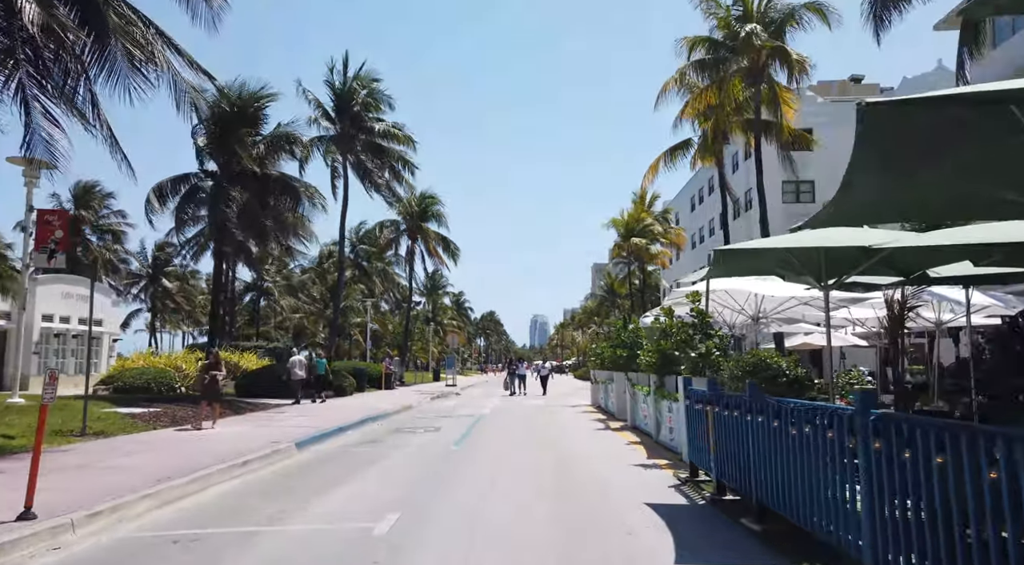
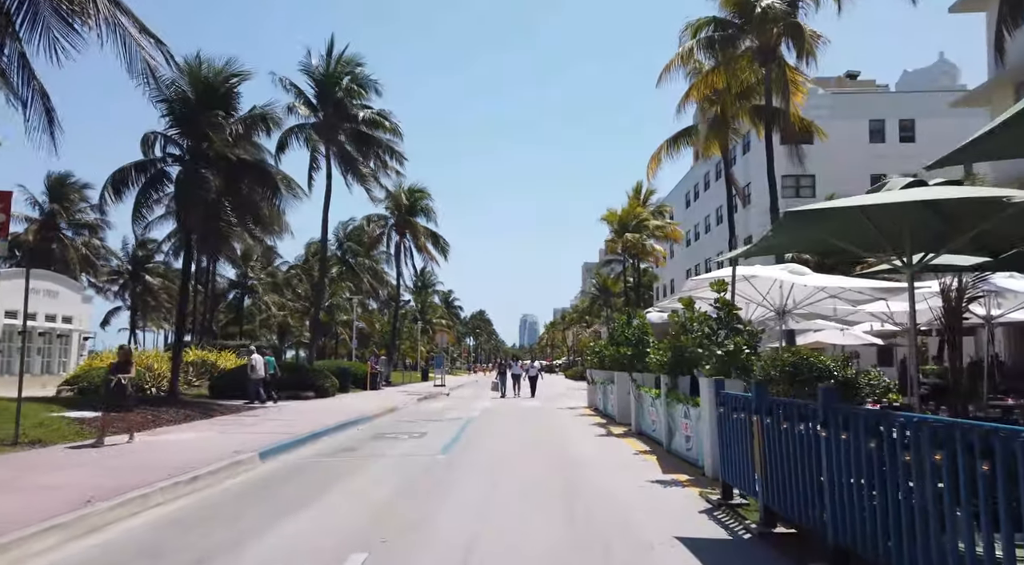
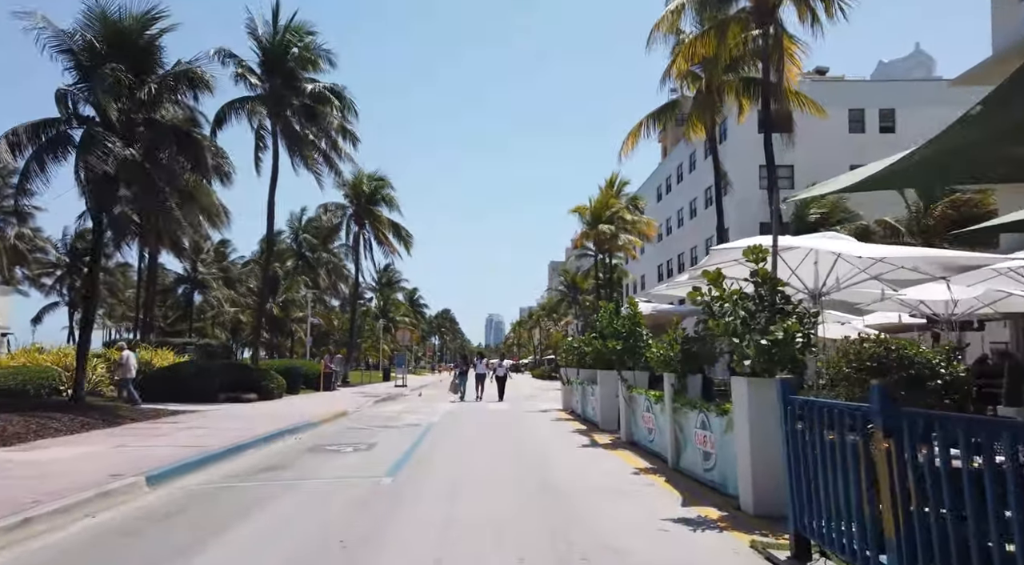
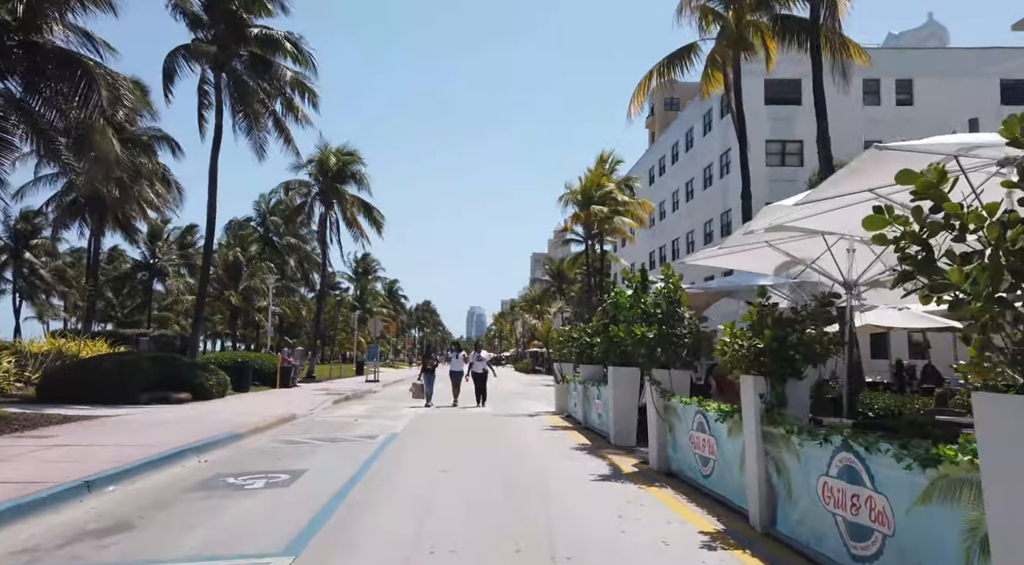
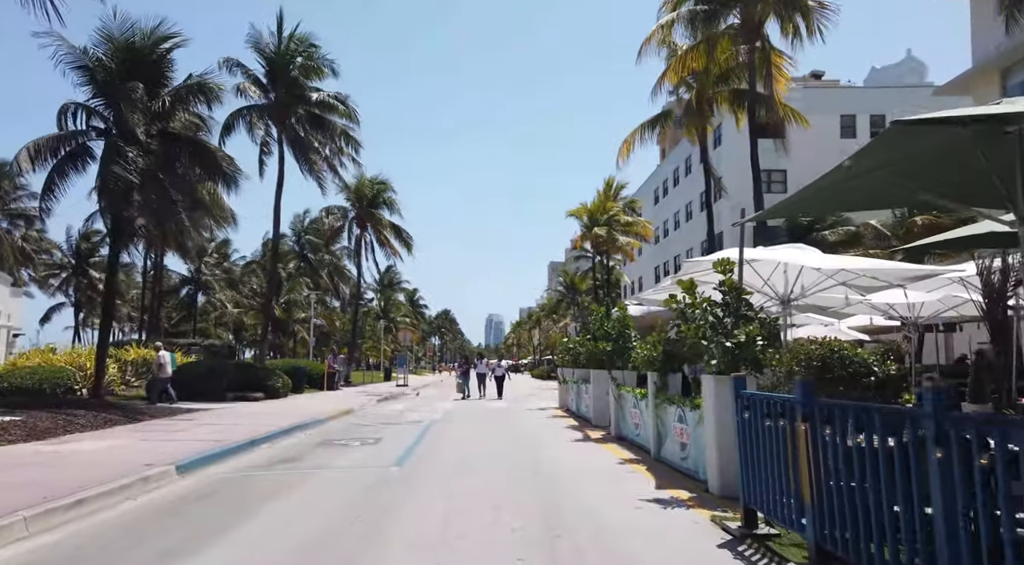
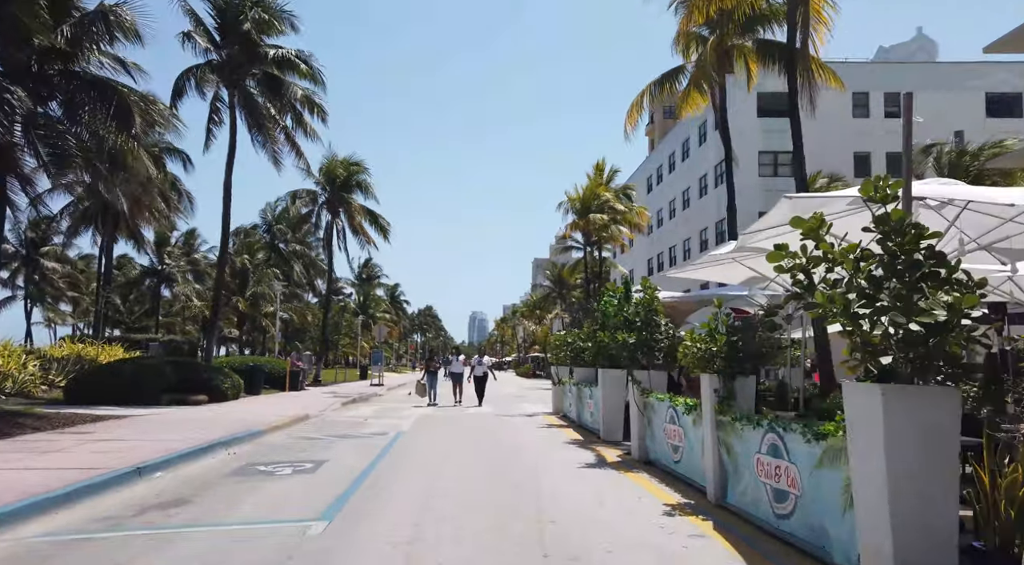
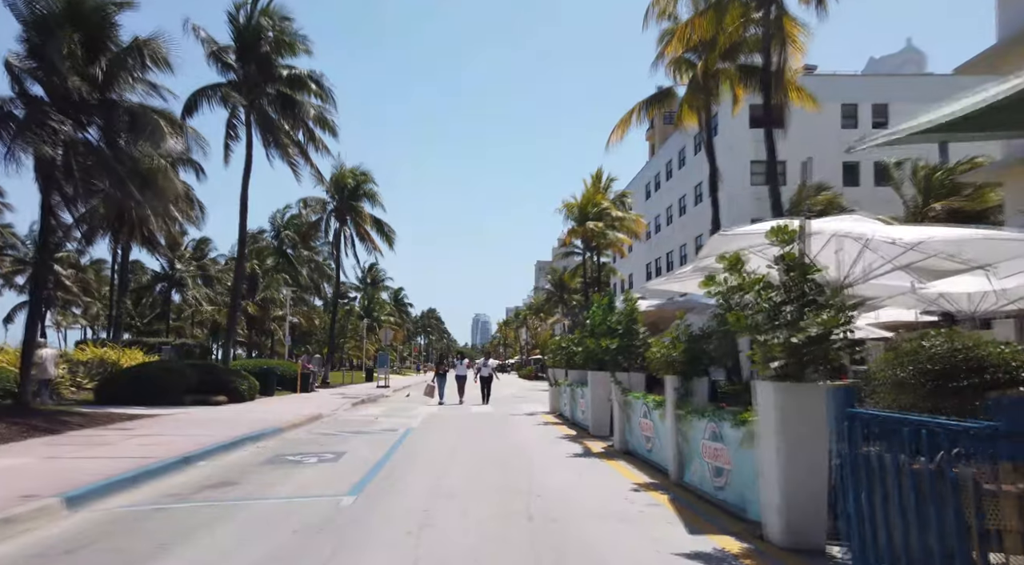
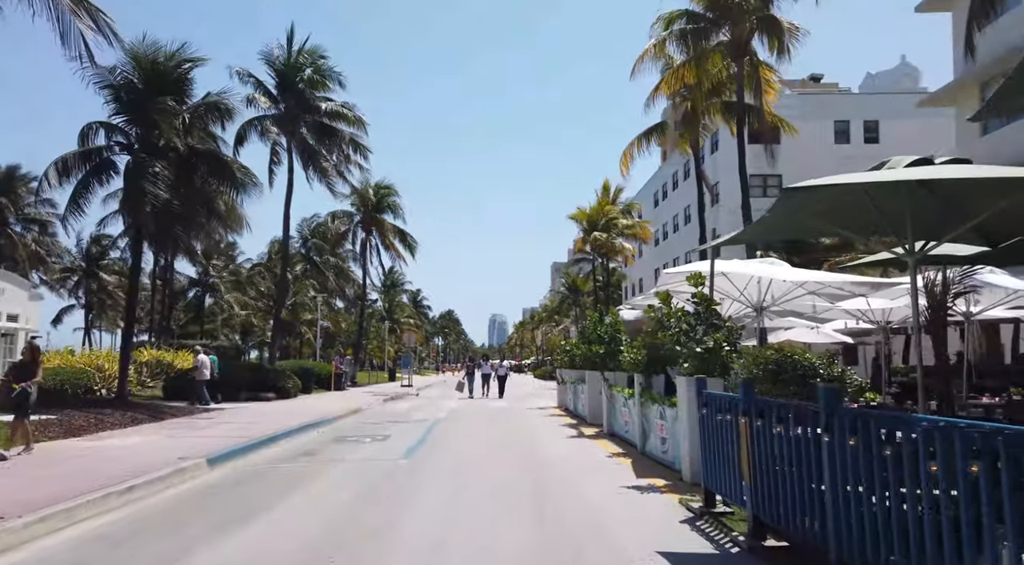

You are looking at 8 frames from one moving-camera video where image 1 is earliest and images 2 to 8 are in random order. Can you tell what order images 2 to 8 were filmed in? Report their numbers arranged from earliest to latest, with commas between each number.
2, 8, 5, 3, 7, 6, 4
